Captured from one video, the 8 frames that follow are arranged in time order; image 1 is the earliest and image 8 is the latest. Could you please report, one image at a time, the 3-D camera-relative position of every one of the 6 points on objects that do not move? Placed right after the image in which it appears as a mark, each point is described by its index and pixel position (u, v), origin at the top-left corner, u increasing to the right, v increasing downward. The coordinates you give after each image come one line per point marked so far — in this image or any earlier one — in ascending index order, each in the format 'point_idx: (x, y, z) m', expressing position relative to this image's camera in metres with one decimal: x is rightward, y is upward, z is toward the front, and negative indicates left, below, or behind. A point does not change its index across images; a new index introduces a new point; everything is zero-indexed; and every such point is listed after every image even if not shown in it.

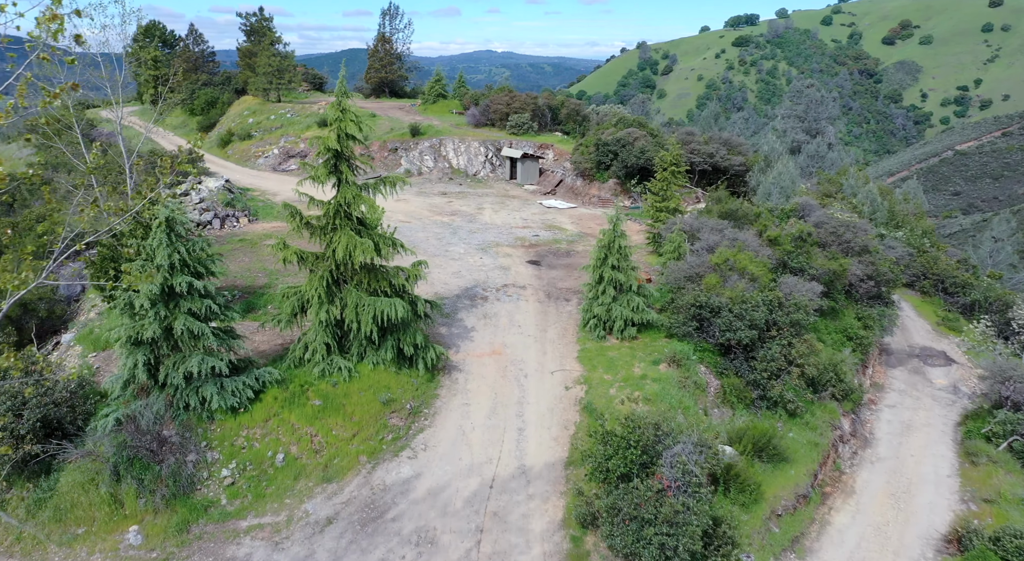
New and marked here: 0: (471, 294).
0: (-1.2, -0.4, +18.6) m
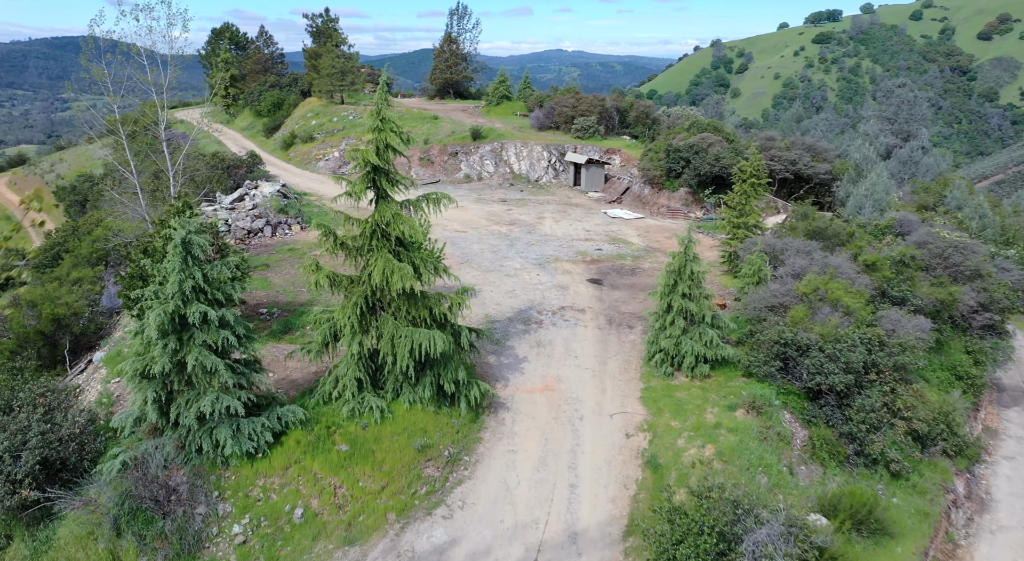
0: (+0.3, -1.0, +17.0) m
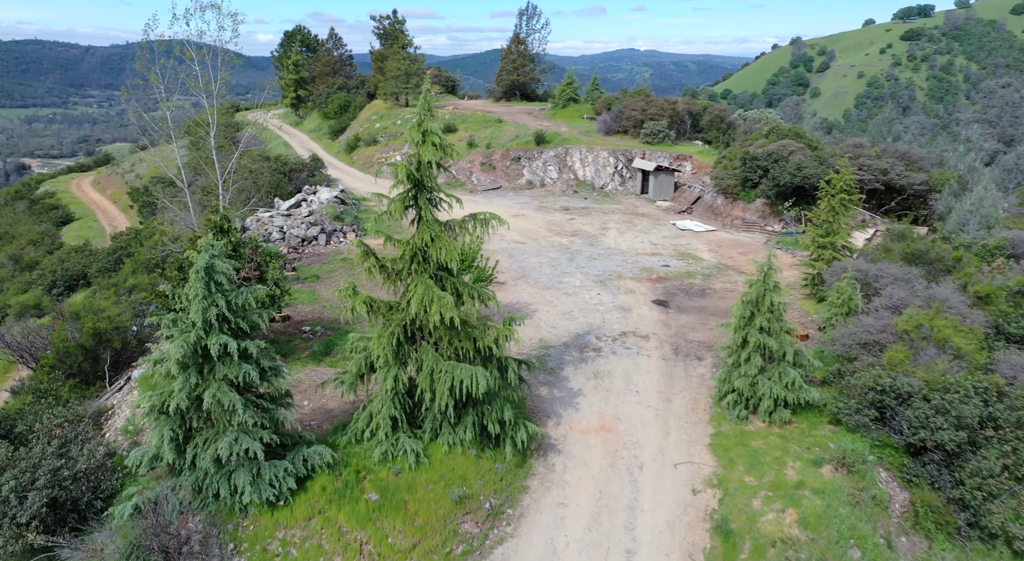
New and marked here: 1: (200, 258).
0: (+1.7, -1.5, +15.7) m
1: (-4.3, +0.3, +8.8) m
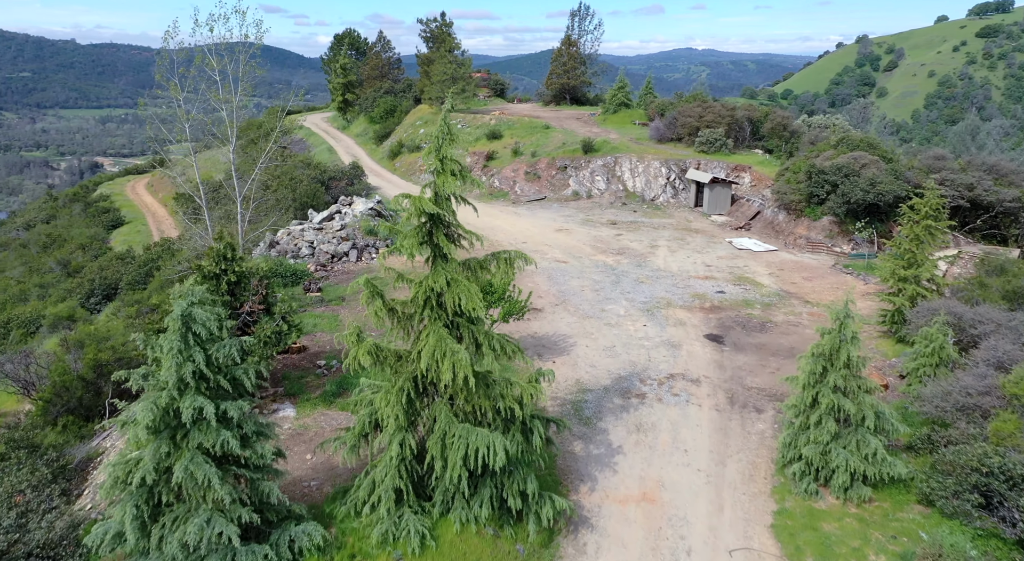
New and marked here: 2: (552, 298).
0: (+2.4, -2.3, +14.0) m
1: (-4.0, -0.3, +7.6) m
2: (+1.2, -0.5, +19.2) m
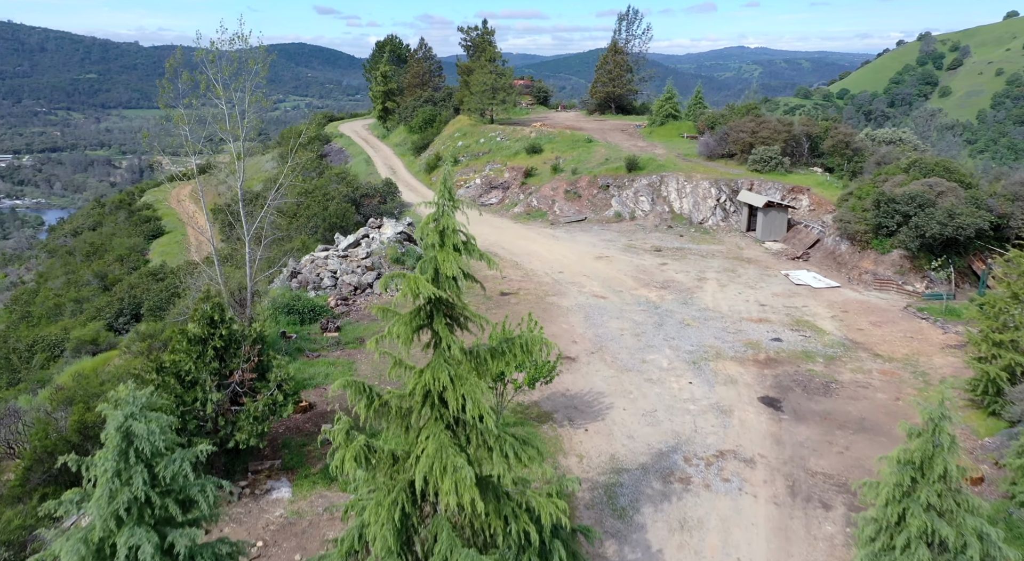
0: (+2.9, -3.5, +12.2) m
1: (-3.9, -1.4, +6.2) m
2: (+2.1, -1.7, +17.5) m
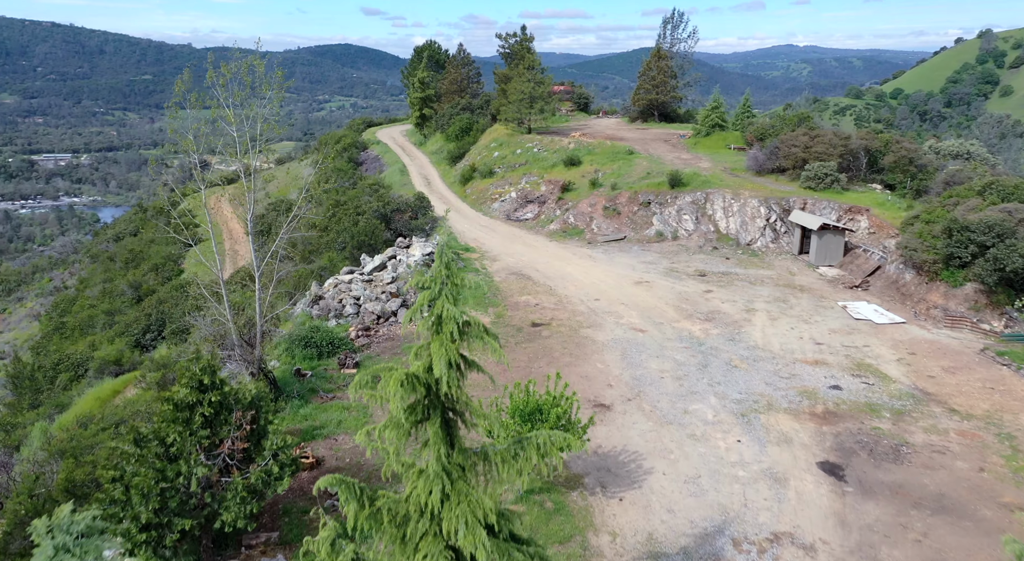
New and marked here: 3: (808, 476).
0: (+3.3, -4.5, +10.7) m
1: (-3.8, -2.3, +5.1) m
2: (+2.8, -2.7, +16.0) m
3: (+5.8, -3.8, +12.6) m
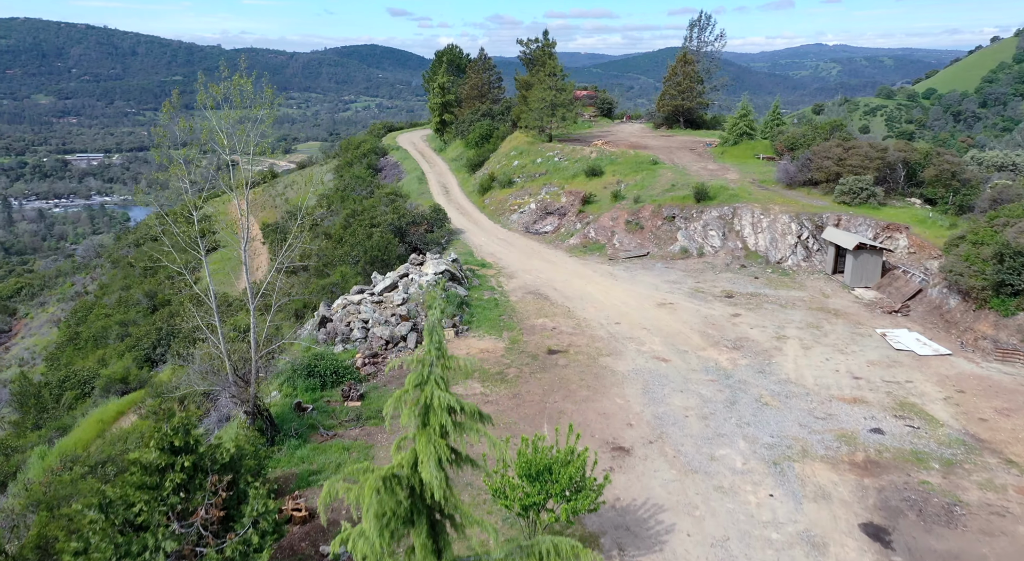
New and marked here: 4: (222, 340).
0: (+3.4, -5.2, +9.6) m
1: (-3.9, -3.0, +4.3) m
2: (+3.1, -3.4, +14.9) m
3: (+6.0, -4.6, +11.4) m
4: (-5.9, -1.2, +13.0) m
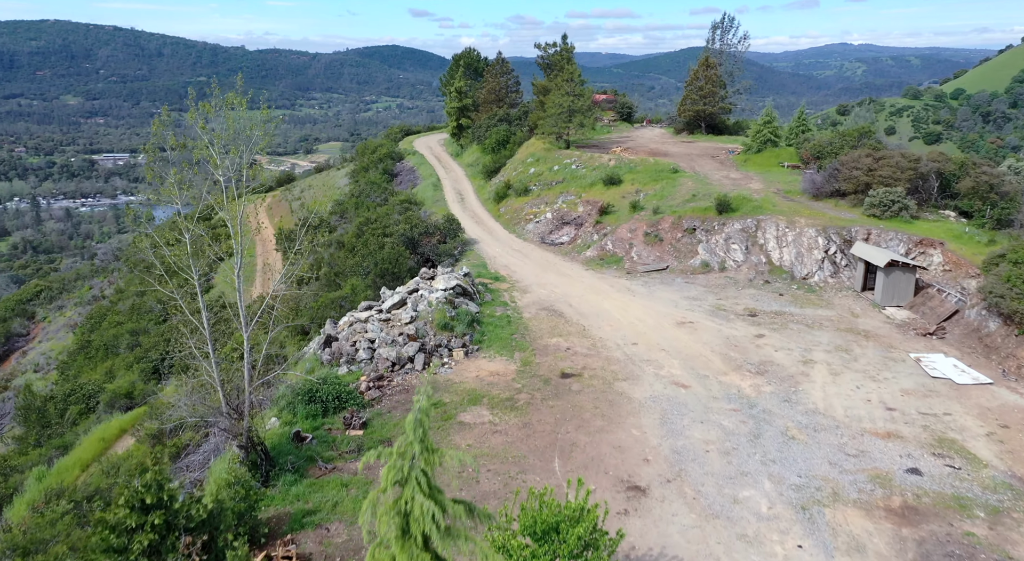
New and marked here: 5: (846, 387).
0: (+3.4, -5.8, +8.6) m
1: (-4.0, -3.5, +3.6) m
2: (+3.3, -4.0, +14.0) m
3: (+6.1, -5.2, +10.4) m
4: (-5.7, -1.7, +12.3) m
5: (+9.1, -2.9, +17.5) m
